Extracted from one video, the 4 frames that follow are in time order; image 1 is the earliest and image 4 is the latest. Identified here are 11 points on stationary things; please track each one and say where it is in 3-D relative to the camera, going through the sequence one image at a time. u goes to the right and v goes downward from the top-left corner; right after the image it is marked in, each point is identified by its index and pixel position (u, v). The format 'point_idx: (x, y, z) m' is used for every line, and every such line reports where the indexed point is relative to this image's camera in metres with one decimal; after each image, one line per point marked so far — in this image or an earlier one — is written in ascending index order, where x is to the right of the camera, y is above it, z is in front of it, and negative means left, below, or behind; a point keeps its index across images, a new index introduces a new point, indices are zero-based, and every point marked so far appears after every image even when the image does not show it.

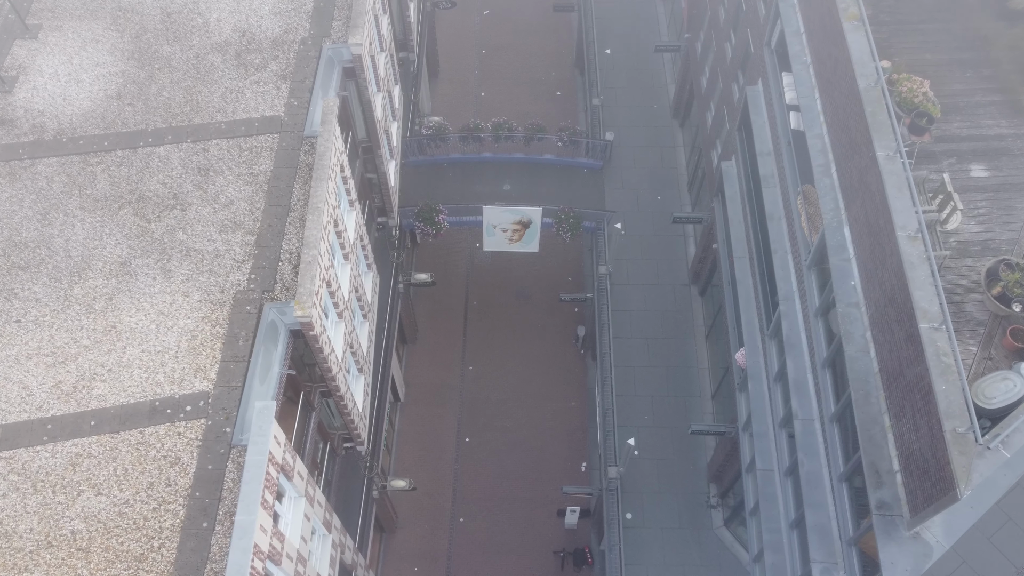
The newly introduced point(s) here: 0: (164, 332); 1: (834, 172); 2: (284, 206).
0: (-8.1, -1.0, +17.0) m
1: (+7.2, +2.6, +16.3) m
2: (-5.9, +2.1, +18.7) m
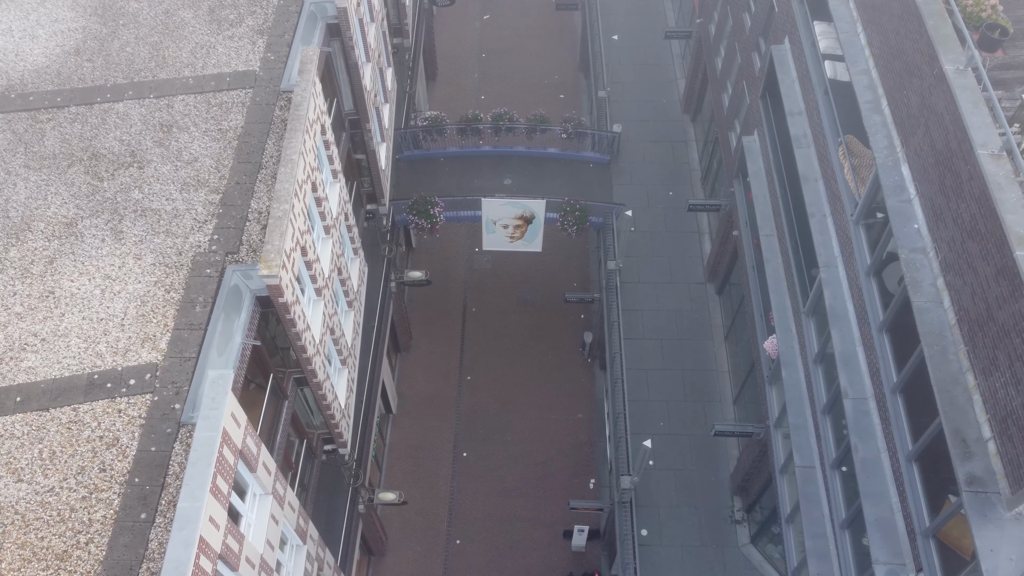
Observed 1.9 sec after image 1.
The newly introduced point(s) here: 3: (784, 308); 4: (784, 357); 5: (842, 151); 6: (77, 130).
0: (-8.1, -0.2, +14.7) m
1: (+7.2, +3.5, +14.1) m
2: (-5.8, +2.8, +16.5) m
3: (+7.2, -0.5, +19.1) m
4: (+6.9, -1.8, +18.4) m
5: (+7.2, +3.0, +16.0) m
6: (-10.3, +3.7, +17.3) m
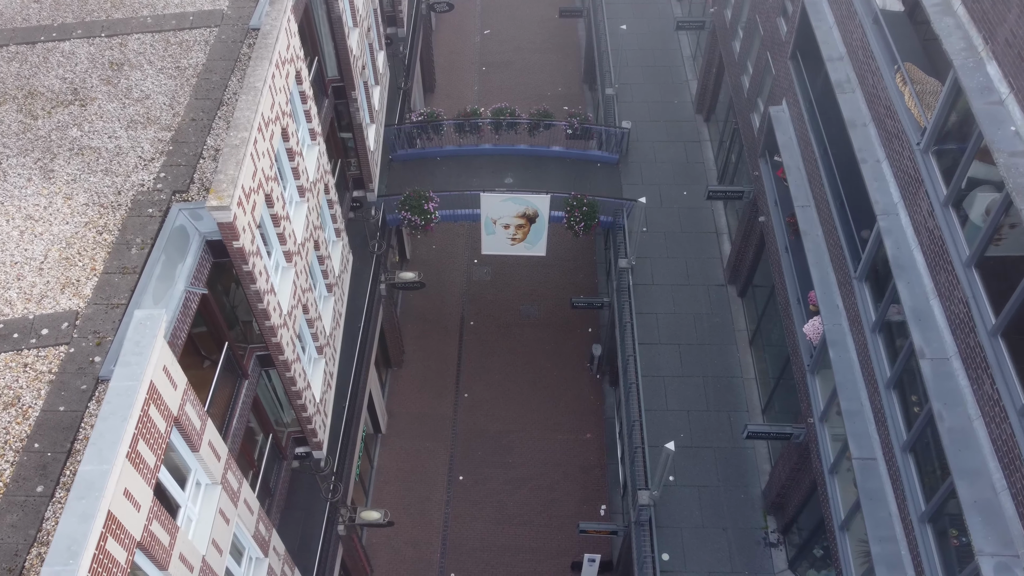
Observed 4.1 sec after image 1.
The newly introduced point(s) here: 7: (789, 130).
0: (-8.1, +0.8, +12.2) m
1: (+7.2, +4.5, +11.9) m
2: (-5.8, +3.7, +14.3) m
3: (+7.2, +0.2, +16.6) m
4: (+6.9, -1.0, +15.8) m
5: (+7.3, +3.9, +13.7) m
6: (-10.3, +4.5, +15.1) m
7: (+7.4, +4.3, +19.5) m
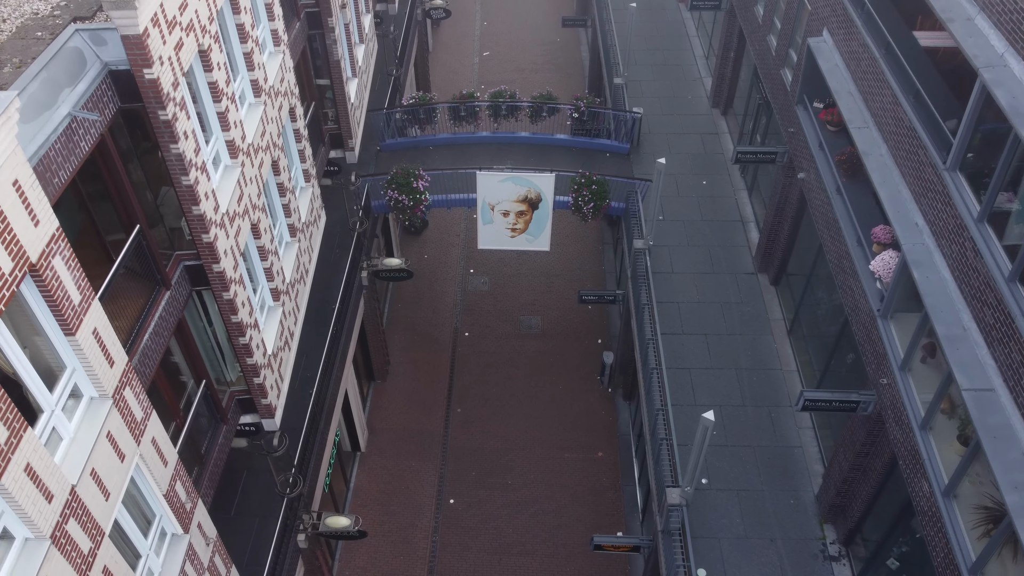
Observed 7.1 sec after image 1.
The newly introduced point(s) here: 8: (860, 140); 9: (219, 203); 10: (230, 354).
0: (-8.1, +2.8, +9.2) m
1: (+7.2, +6.6, +9.3) m
2: (-5.8, +5.5, +11.6) m
3: (+7.2, +1.7, +13.5) m
4: (+6.9, +0.6, +12.6) m
5: (+7.3, +5.8, +11.1) m
6: (-10.3, +6.2, +12.5) m
7: (+7.4, +5.4, +16.9) m
8: (+7.0, +3.1, +14.8) m
9: (-4.7, +1.4, +11.8) m
10: (-5.2, -1.1, +13.5) m
